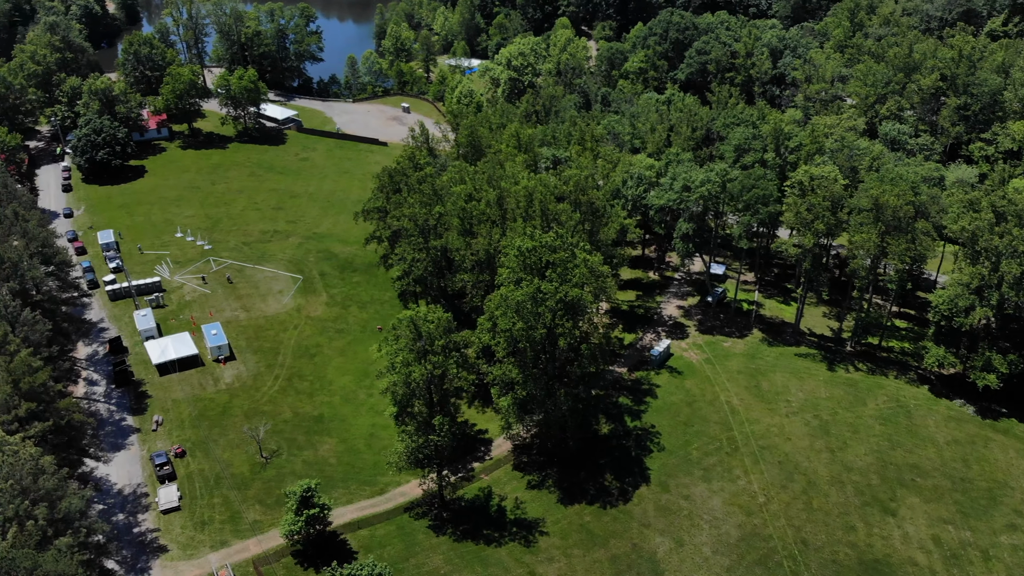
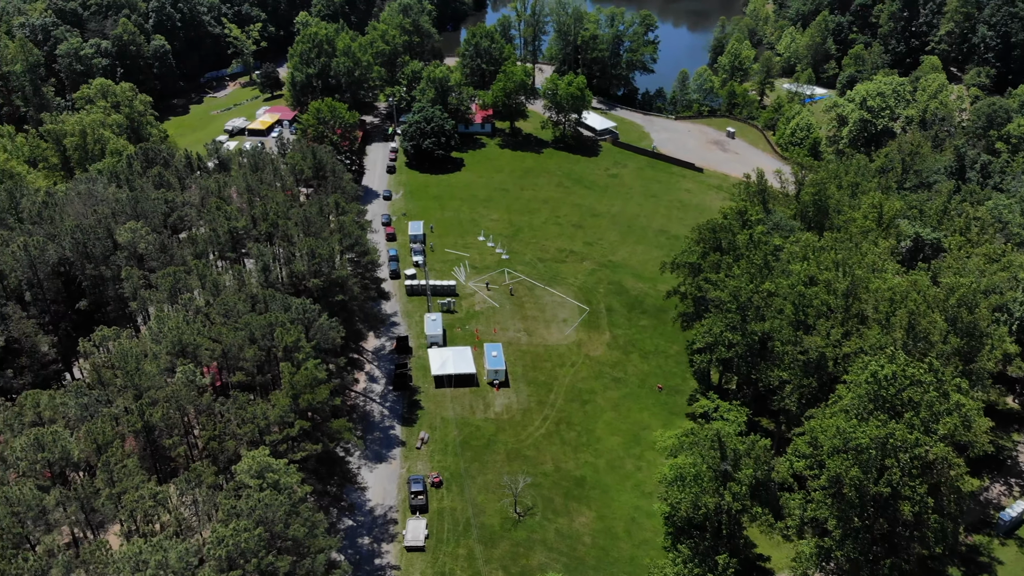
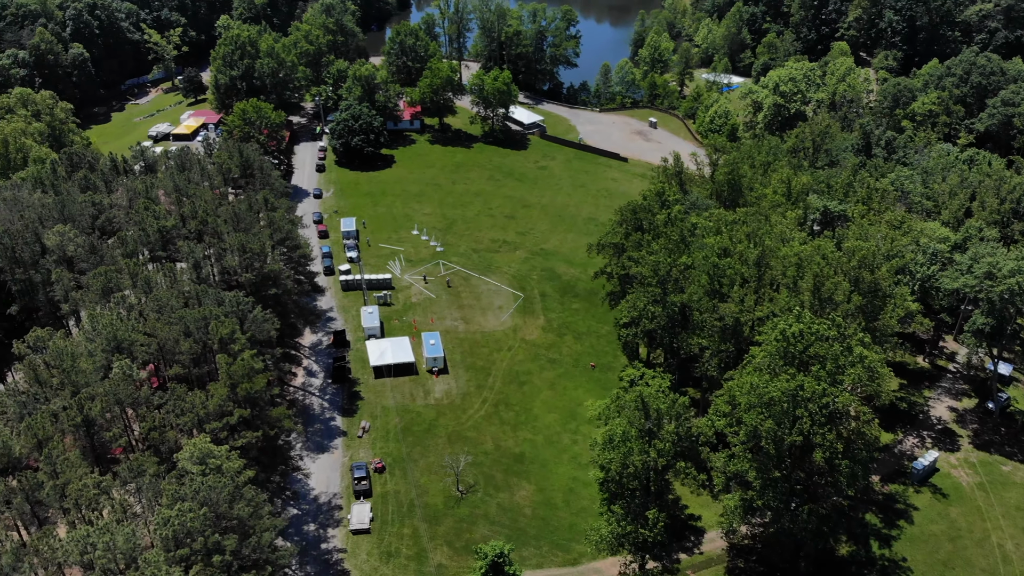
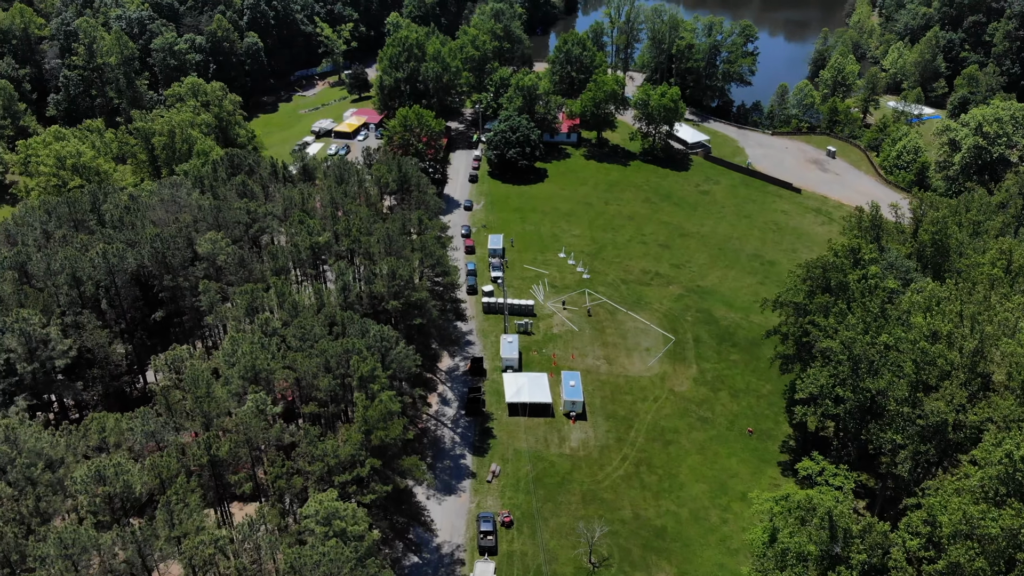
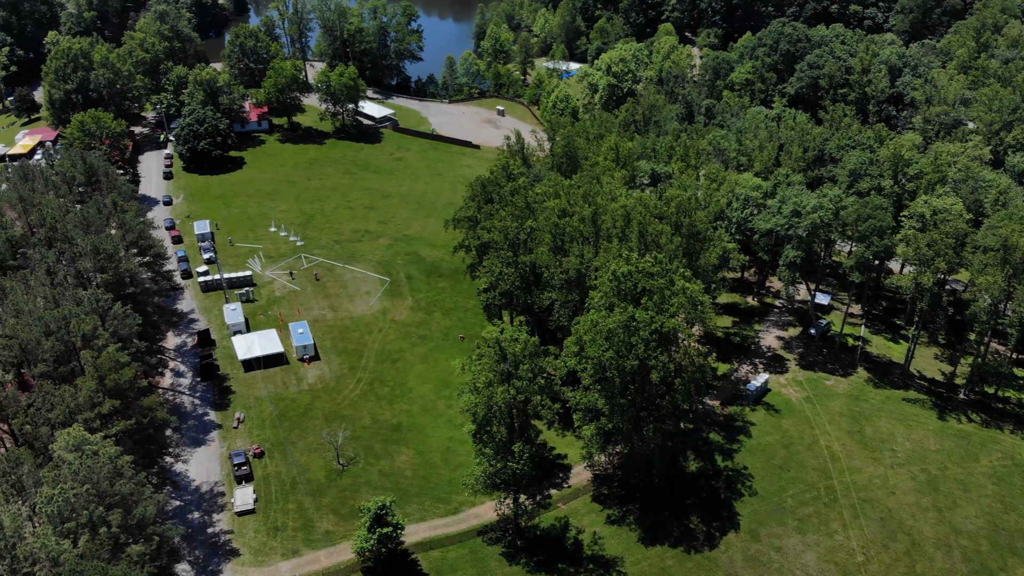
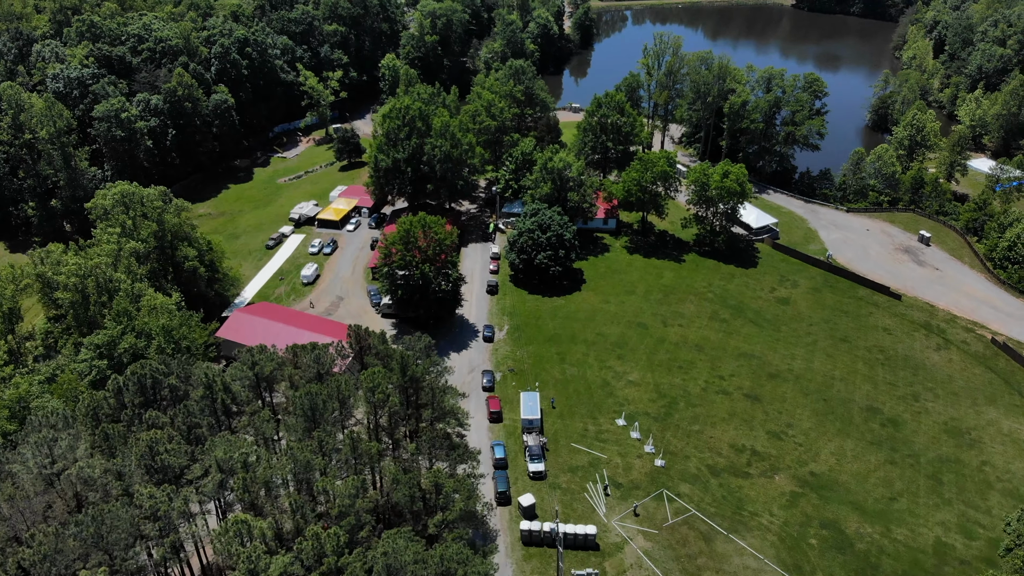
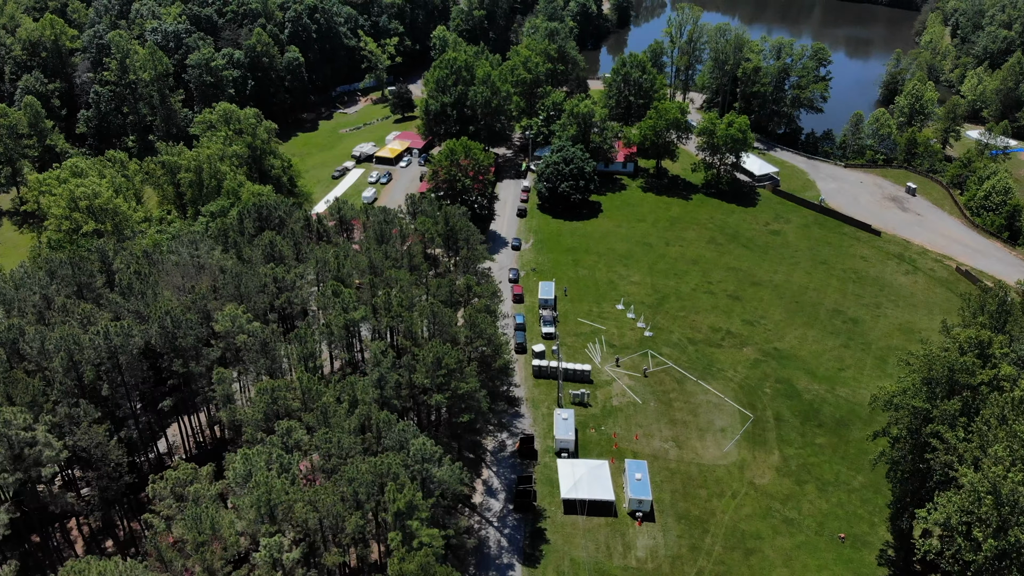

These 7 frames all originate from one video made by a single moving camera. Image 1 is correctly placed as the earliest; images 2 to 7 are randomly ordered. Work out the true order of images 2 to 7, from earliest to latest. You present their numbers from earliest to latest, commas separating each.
5, 3, 2, 4, 7, 6
